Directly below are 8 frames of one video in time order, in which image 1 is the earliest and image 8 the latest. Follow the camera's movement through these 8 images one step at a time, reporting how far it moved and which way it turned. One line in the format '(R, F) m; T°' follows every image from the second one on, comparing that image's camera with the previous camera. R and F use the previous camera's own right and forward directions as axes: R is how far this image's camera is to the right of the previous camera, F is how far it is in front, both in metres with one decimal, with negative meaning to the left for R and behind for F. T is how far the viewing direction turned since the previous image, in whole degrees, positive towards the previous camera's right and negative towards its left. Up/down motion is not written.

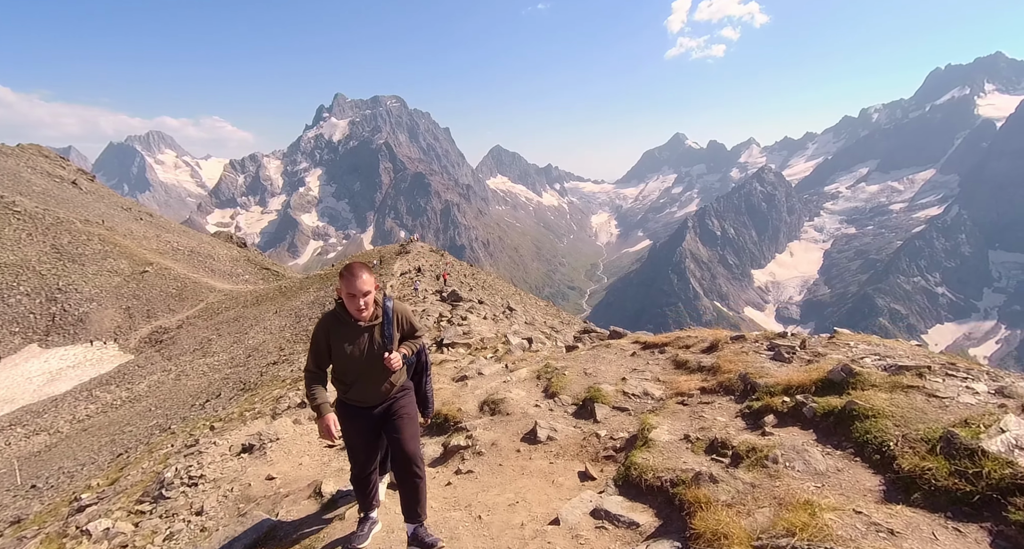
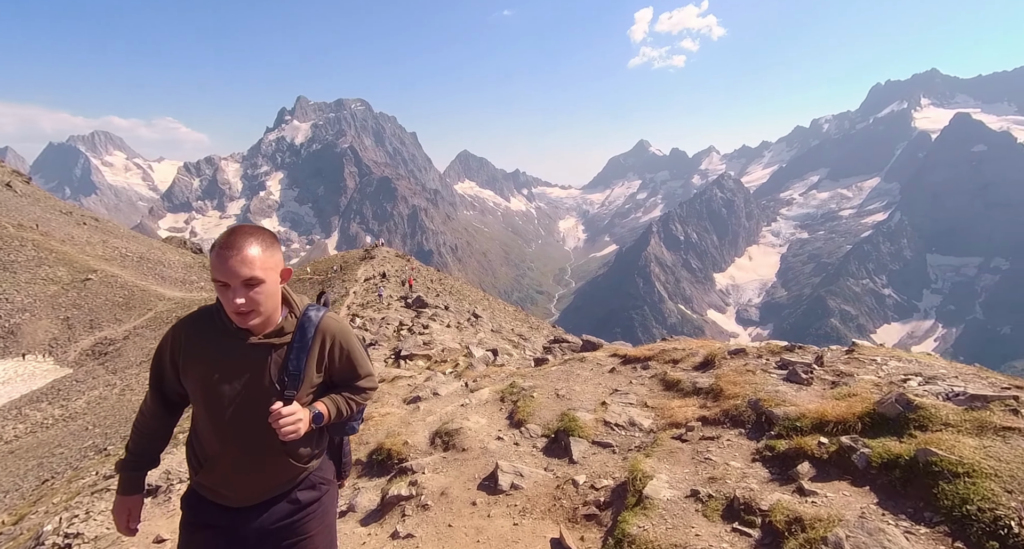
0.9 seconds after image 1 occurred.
(+0.4, +3.7) m; +3°
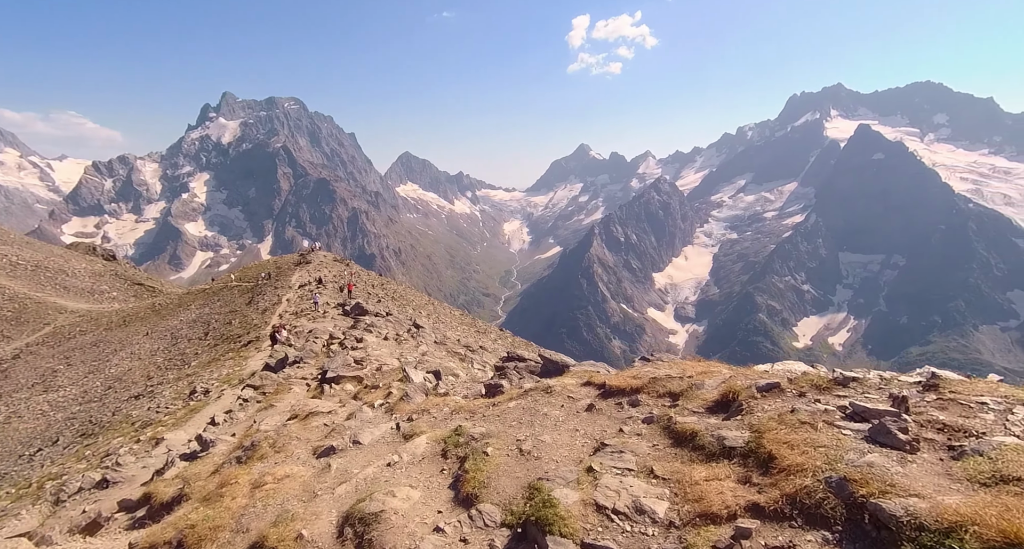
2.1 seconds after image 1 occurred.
(+0.1, +5.6) m; +5°
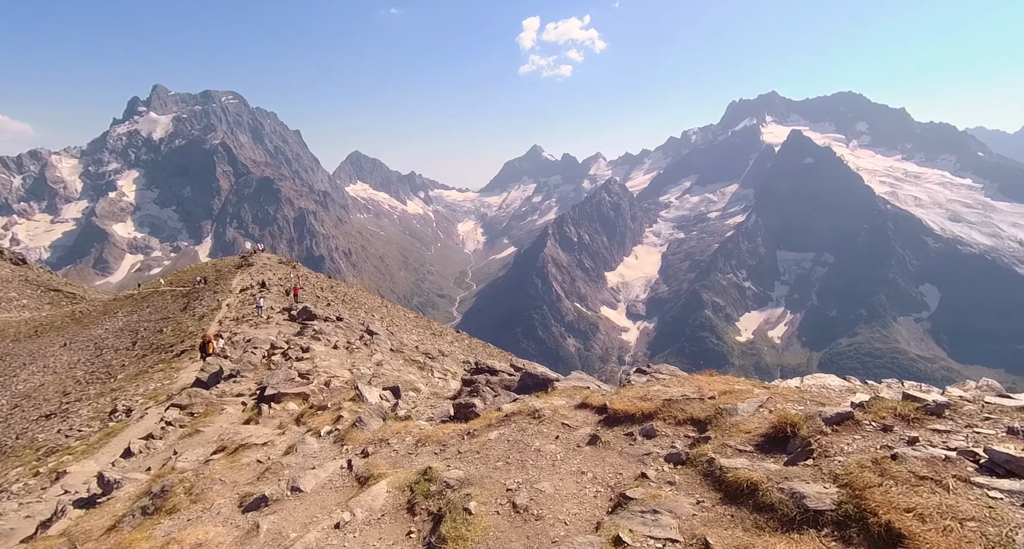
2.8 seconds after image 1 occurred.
(-0.6, +3.5) m; +4°
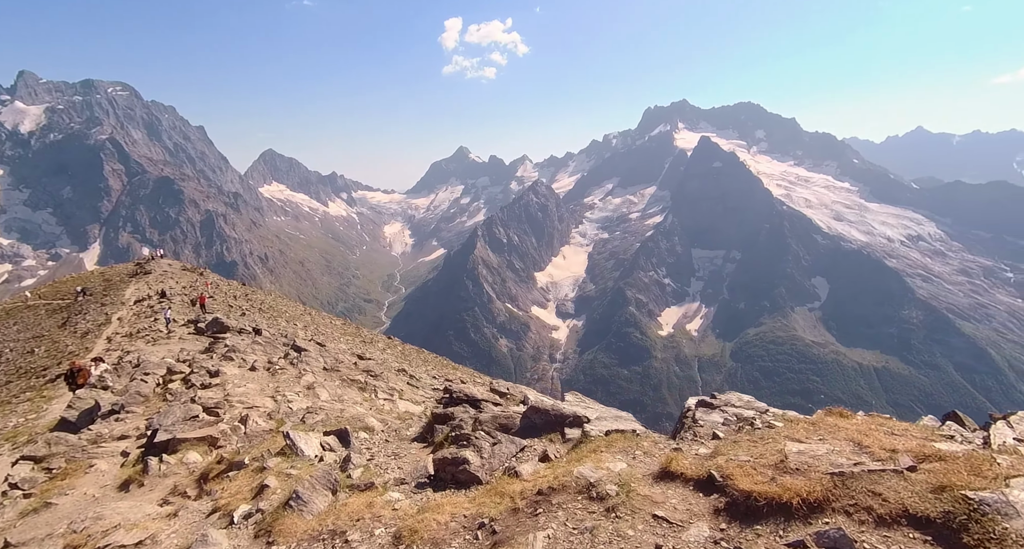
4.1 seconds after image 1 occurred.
(-1.7, +6.3) m; +7°
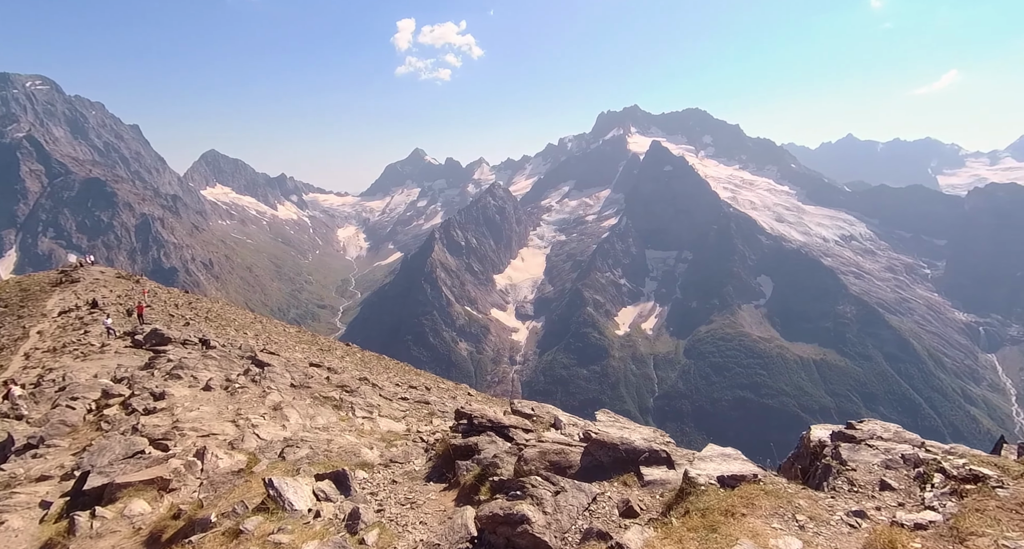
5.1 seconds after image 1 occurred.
(-2.0, +3.7) m; +4°
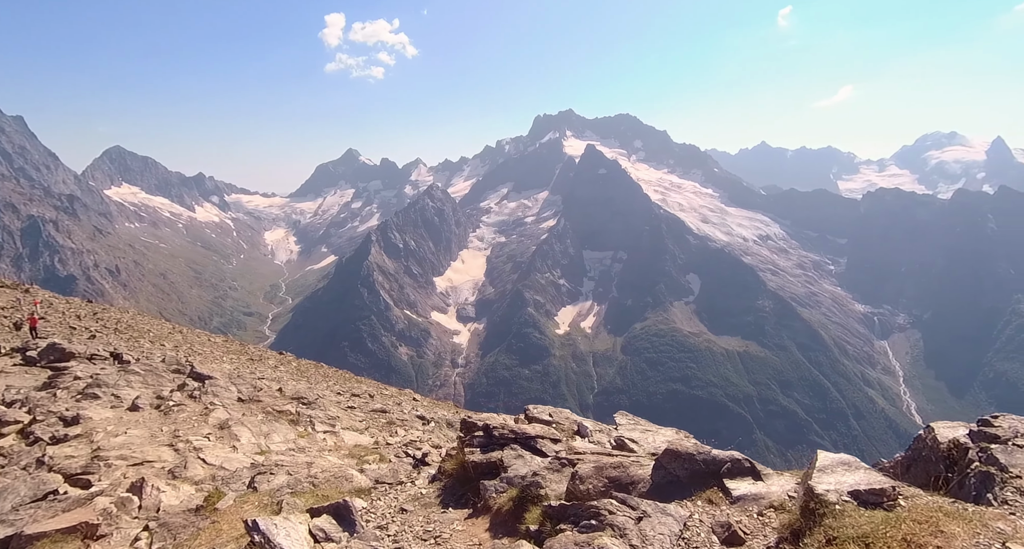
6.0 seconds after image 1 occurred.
(-1.9, +2.4) m; +6°
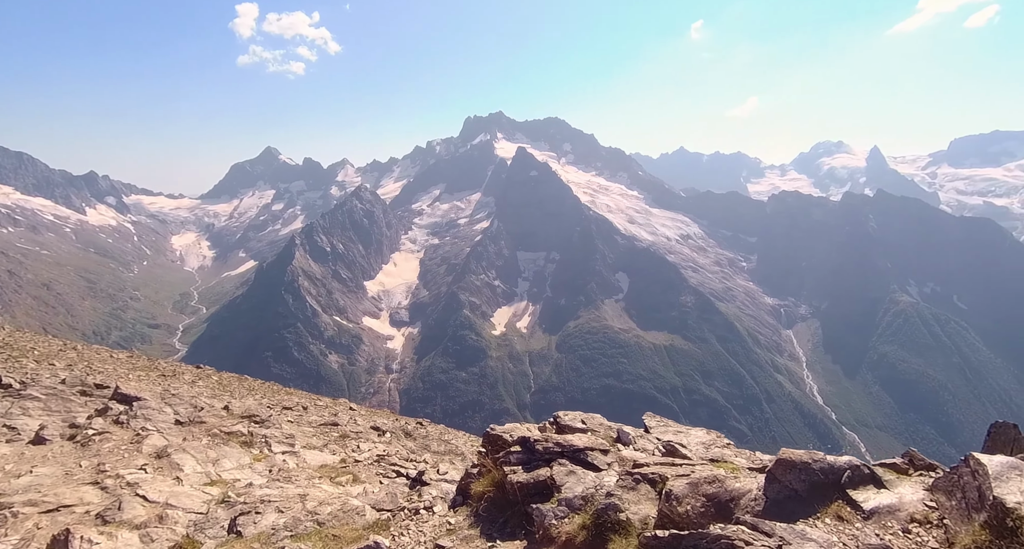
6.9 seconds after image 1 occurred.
(-2.1, +2.1) m; +6°
